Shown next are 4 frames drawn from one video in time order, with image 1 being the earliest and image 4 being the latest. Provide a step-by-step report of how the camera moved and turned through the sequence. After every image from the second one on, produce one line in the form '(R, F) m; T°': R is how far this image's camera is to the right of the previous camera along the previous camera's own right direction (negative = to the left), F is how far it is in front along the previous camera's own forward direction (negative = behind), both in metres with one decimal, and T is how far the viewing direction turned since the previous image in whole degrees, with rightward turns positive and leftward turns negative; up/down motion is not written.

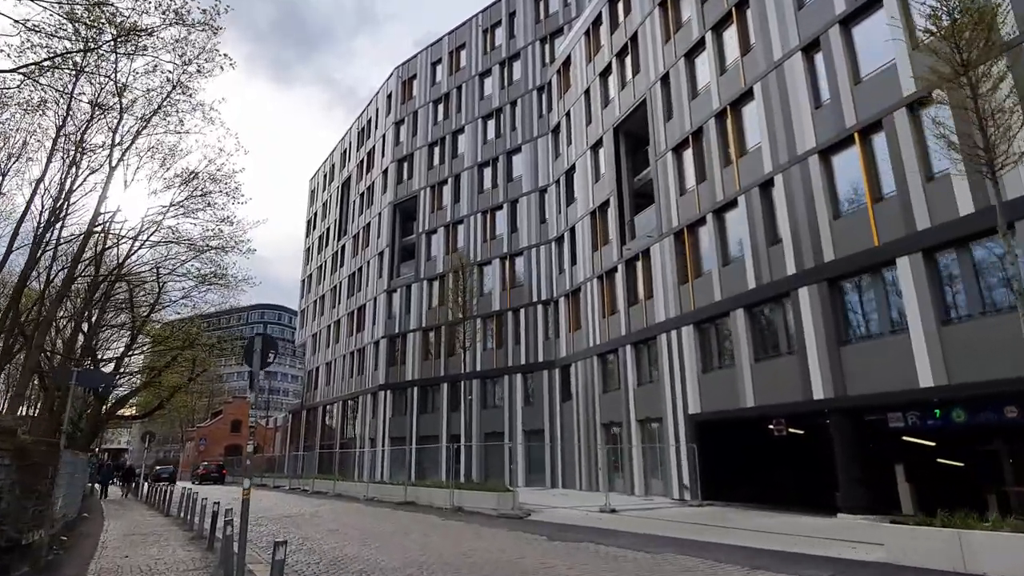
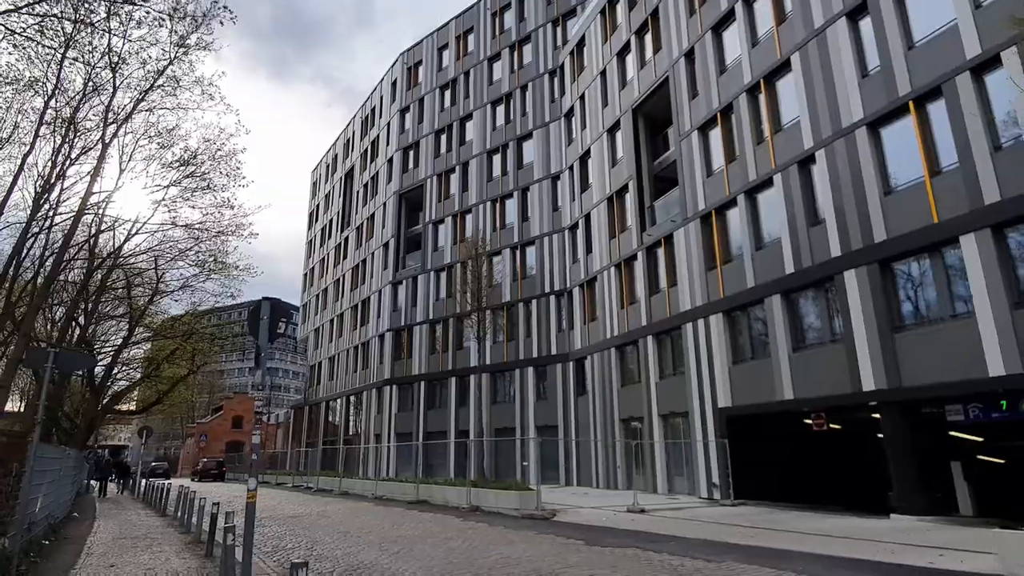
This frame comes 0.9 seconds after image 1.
(-0.6, +1.1) m; 0°
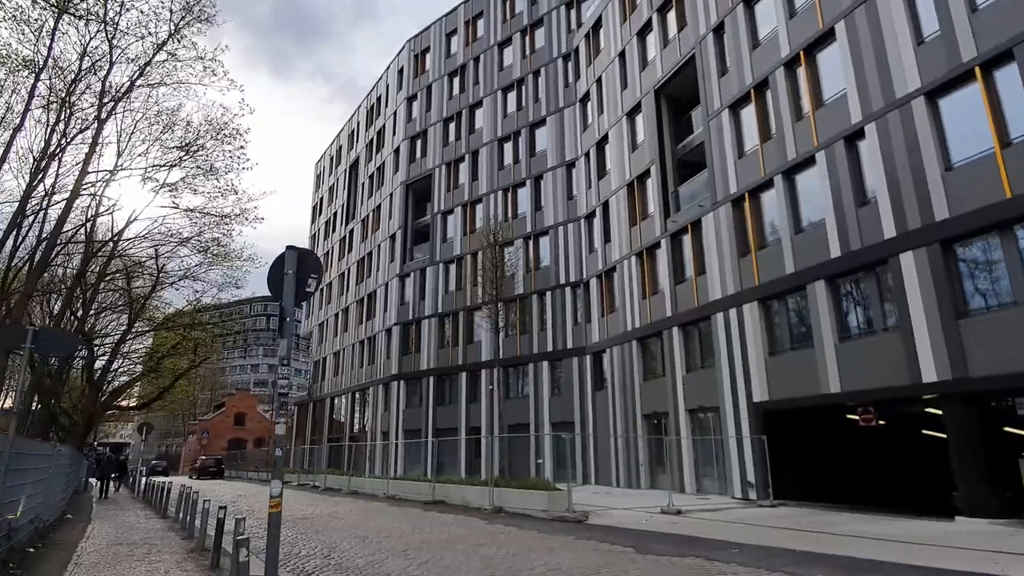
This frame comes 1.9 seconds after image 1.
(-0.6, +1.1) m; 0°
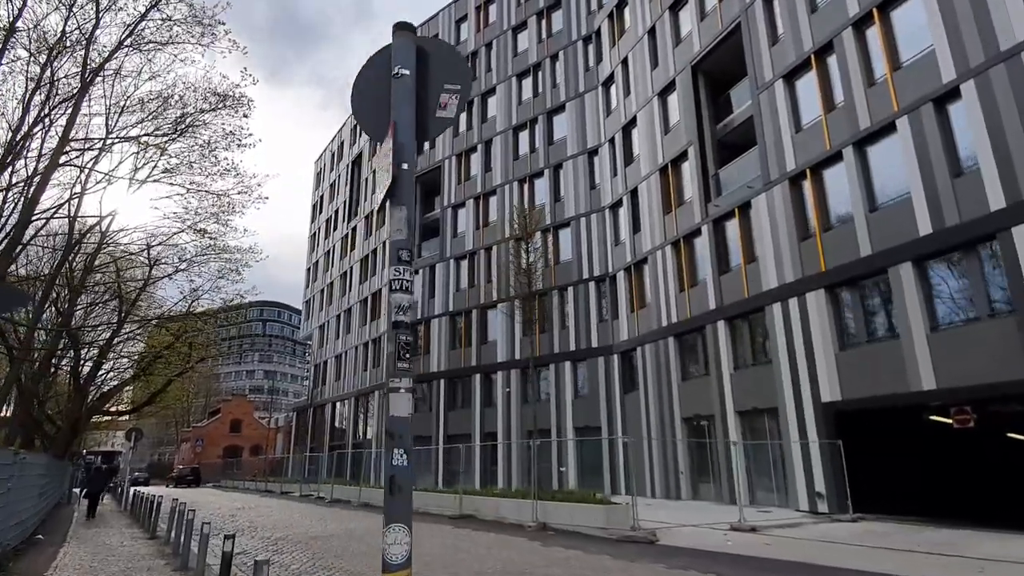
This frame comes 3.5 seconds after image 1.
(-1.1, +1.9) m; 0°
